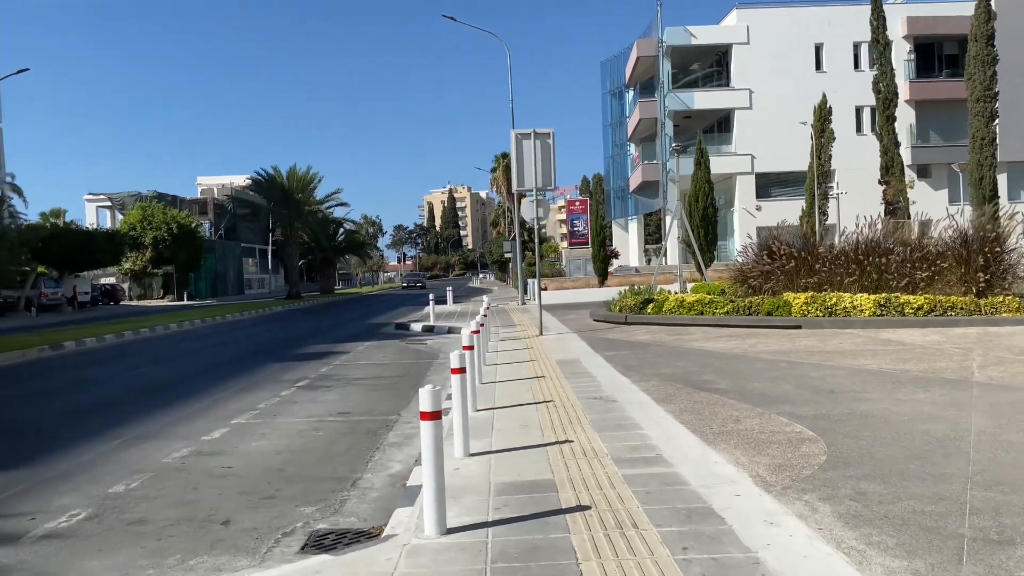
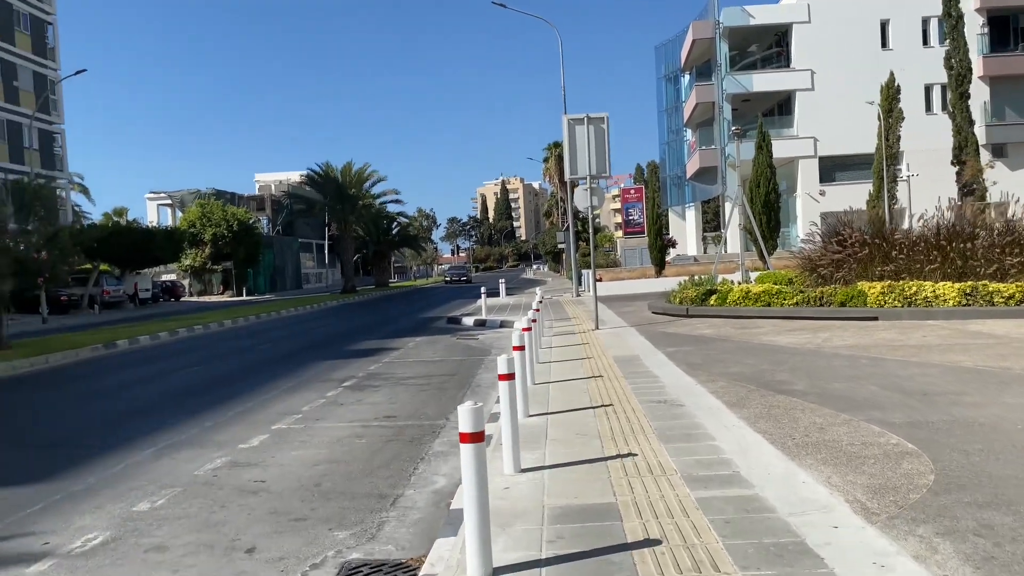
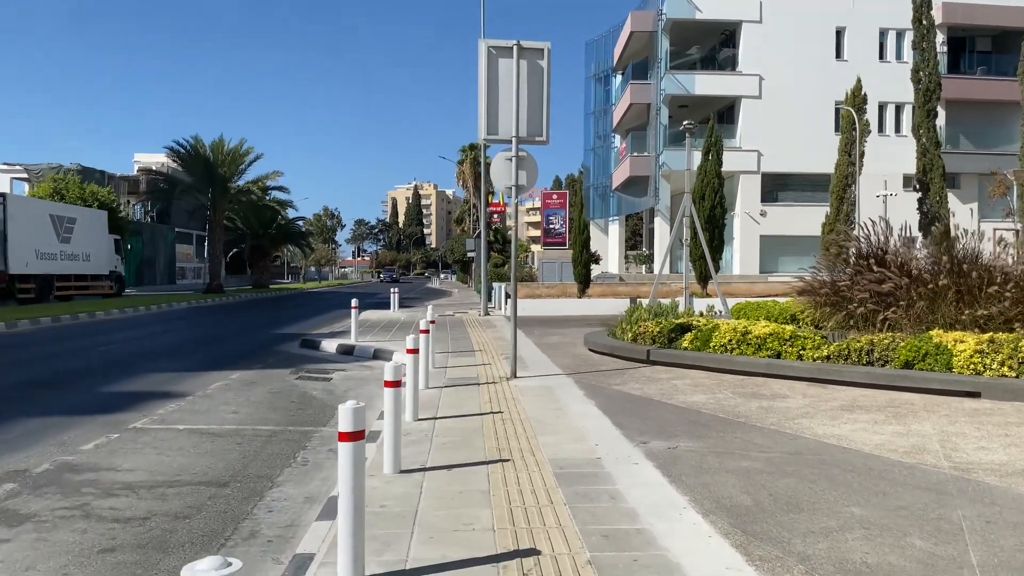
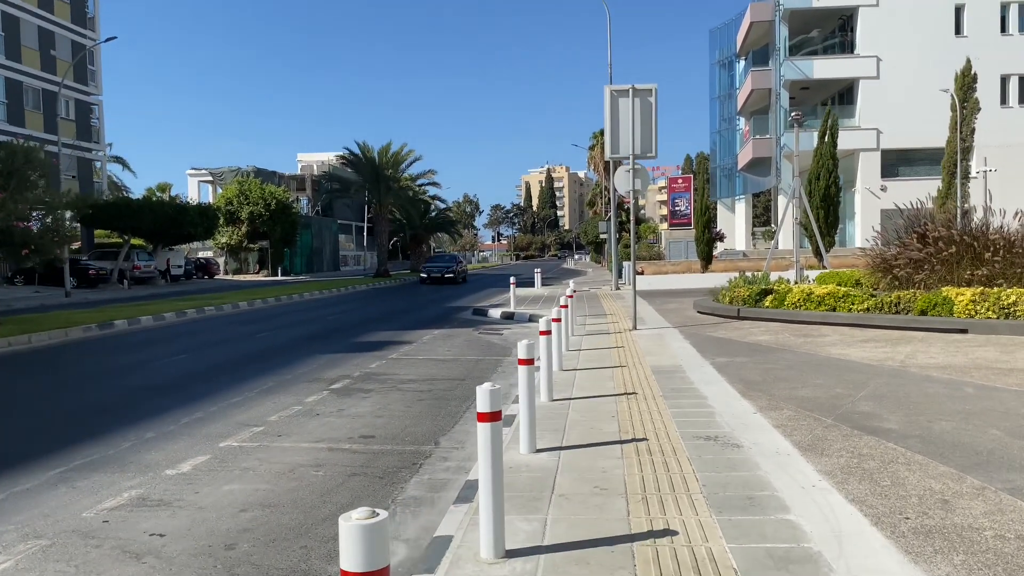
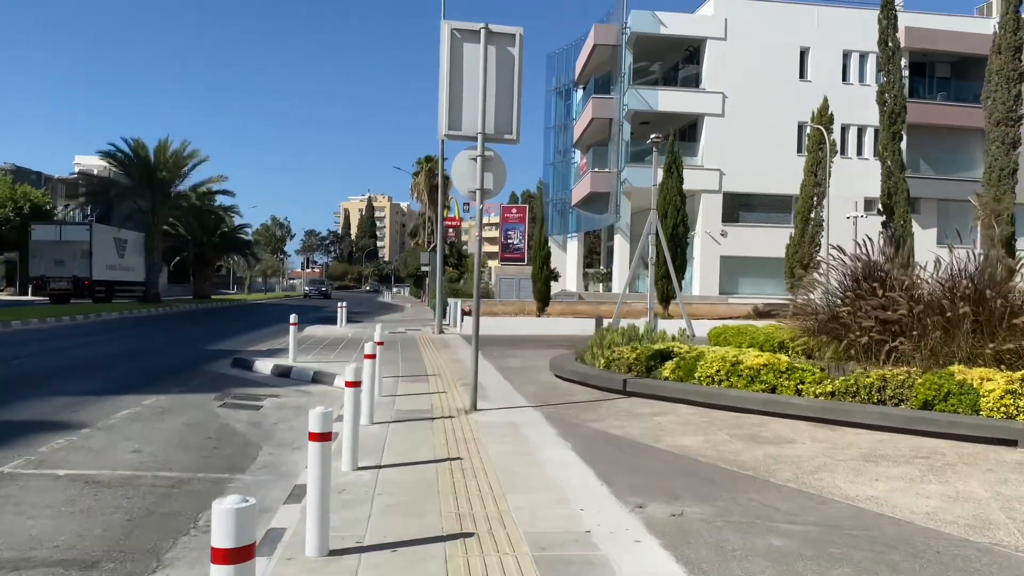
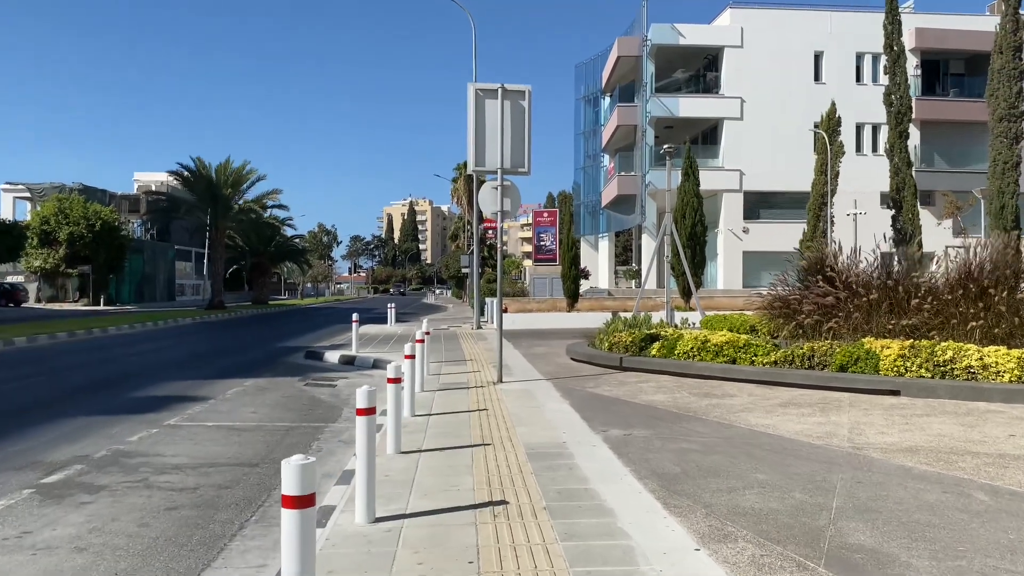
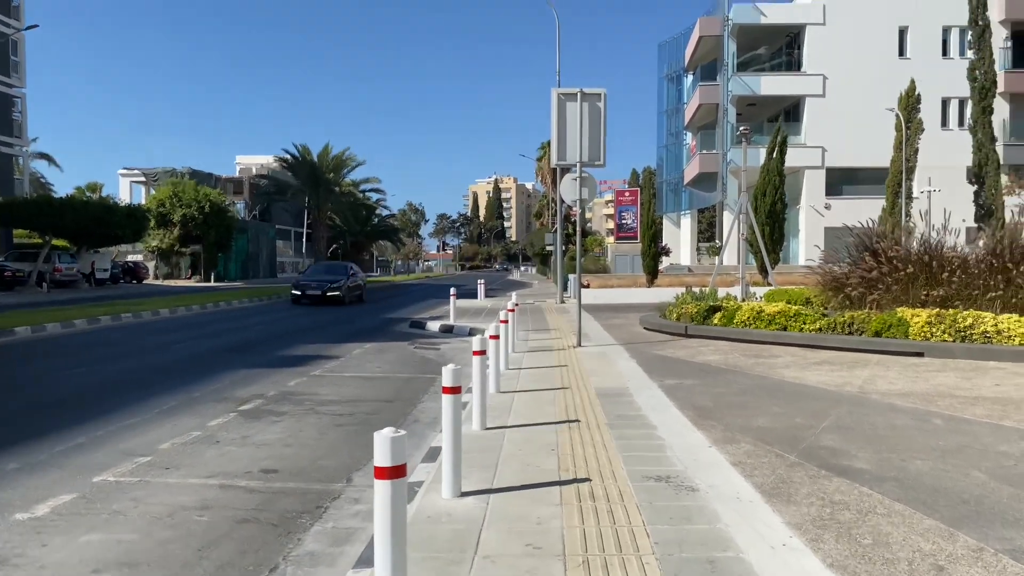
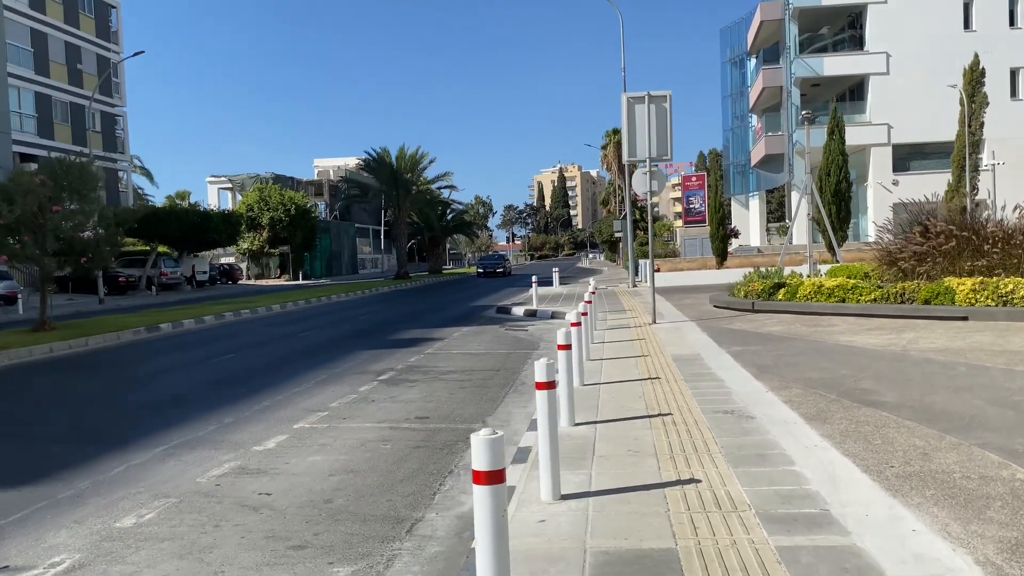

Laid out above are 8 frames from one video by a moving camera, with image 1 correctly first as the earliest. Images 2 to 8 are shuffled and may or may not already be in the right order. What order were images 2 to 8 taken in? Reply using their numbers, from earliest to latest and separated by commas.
2, 8, 4, 7, 6, 3, 5
